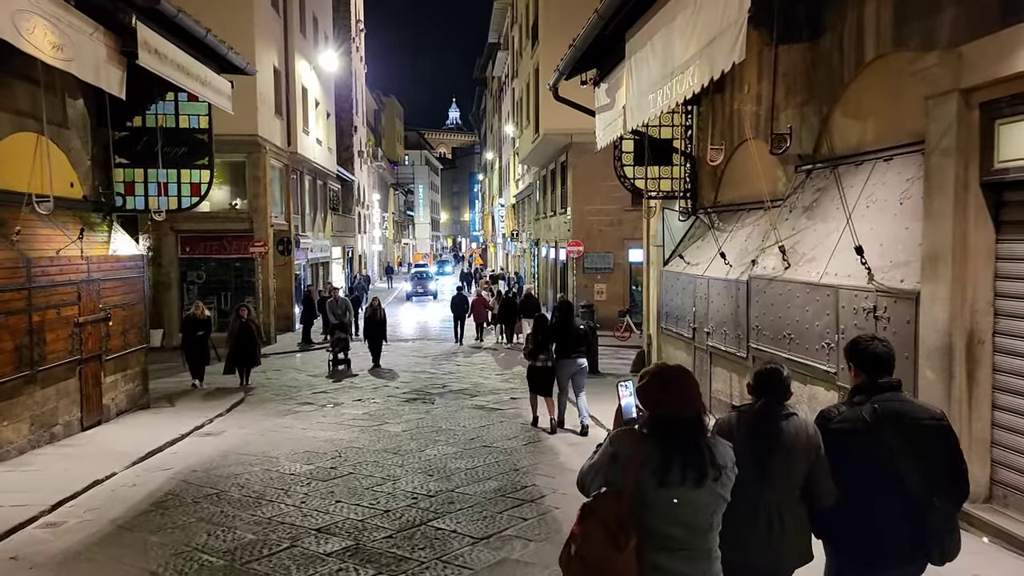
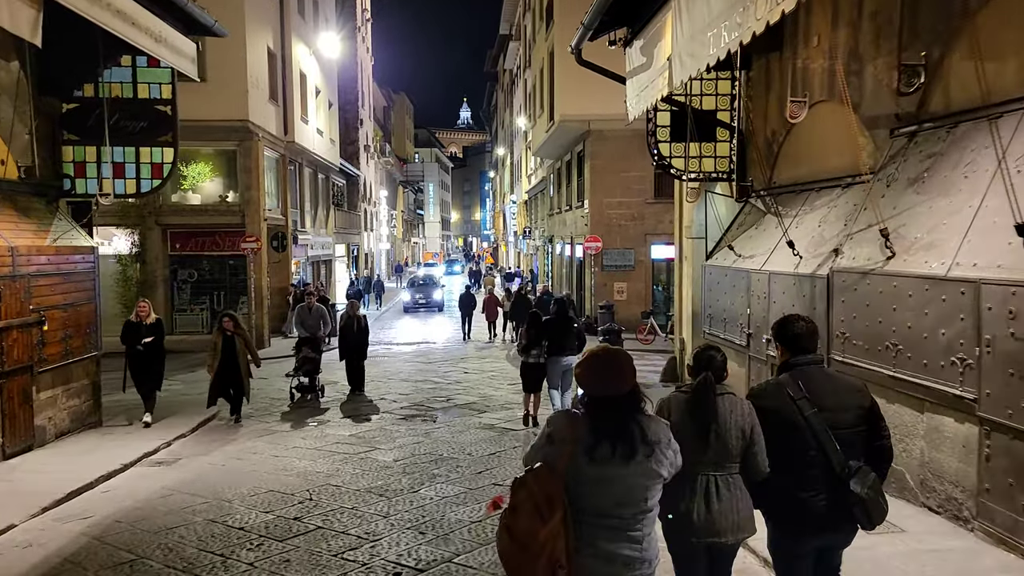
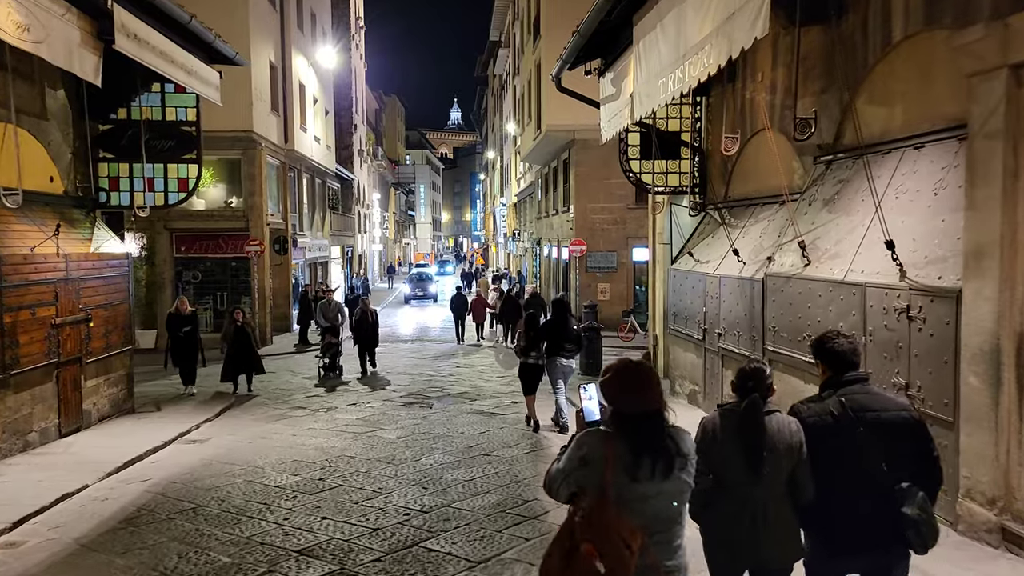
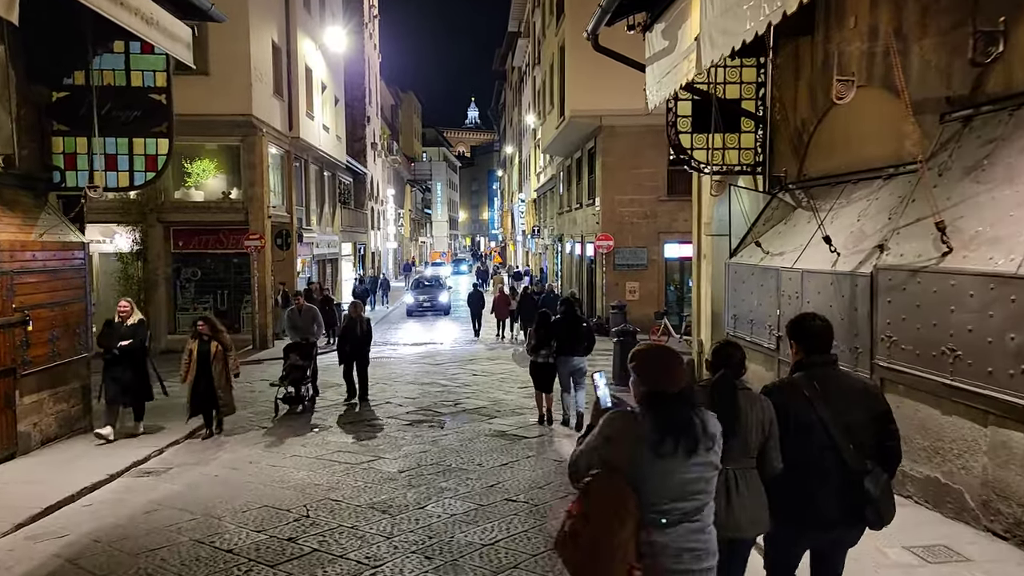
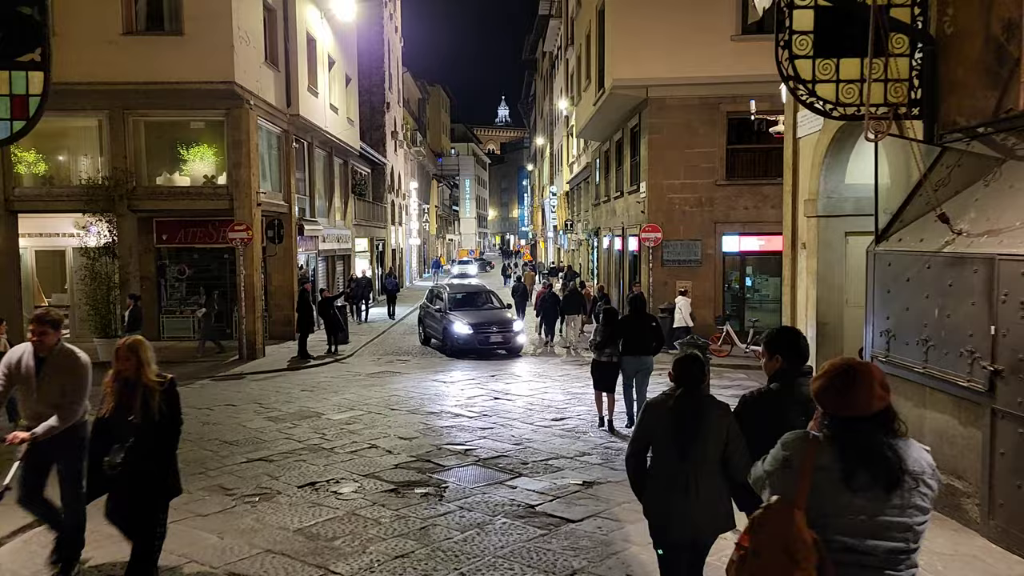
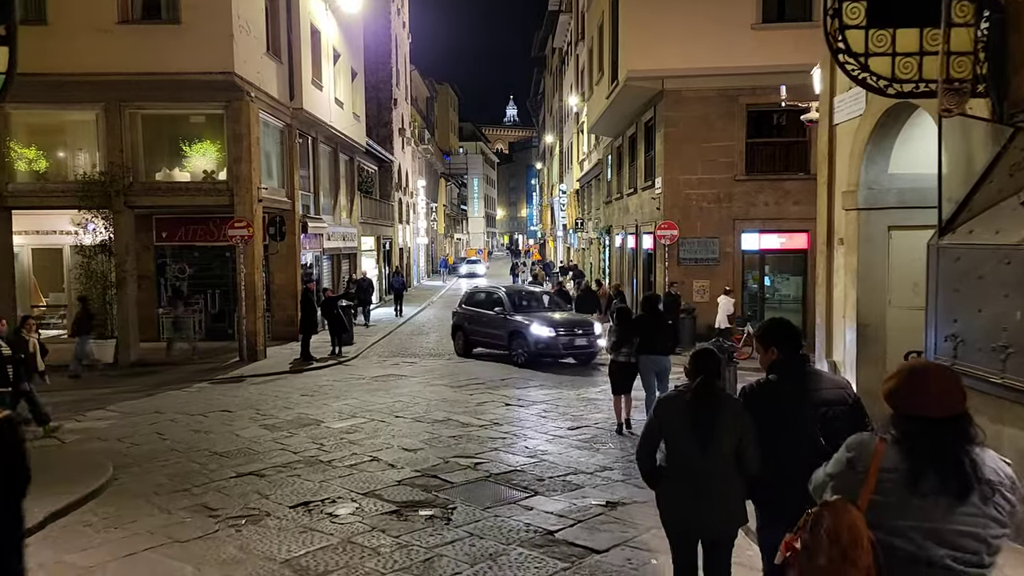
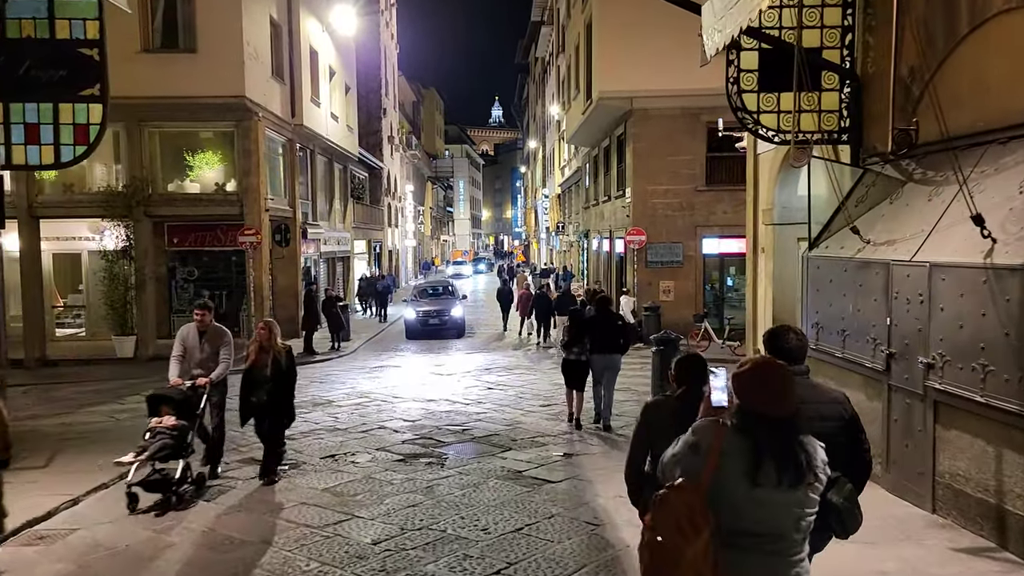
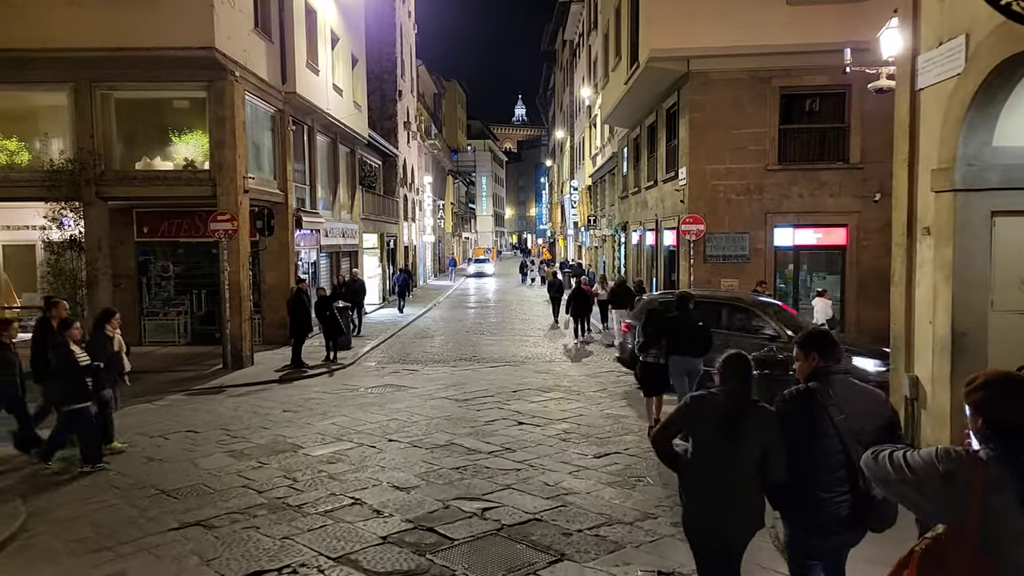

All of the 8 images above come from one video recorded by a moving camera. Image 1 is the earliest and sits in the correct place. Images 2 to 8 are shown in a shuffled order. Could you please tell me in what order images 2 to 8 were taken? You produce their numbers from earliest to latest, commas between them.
3, 2, 4, 7, 5, 6, 8
